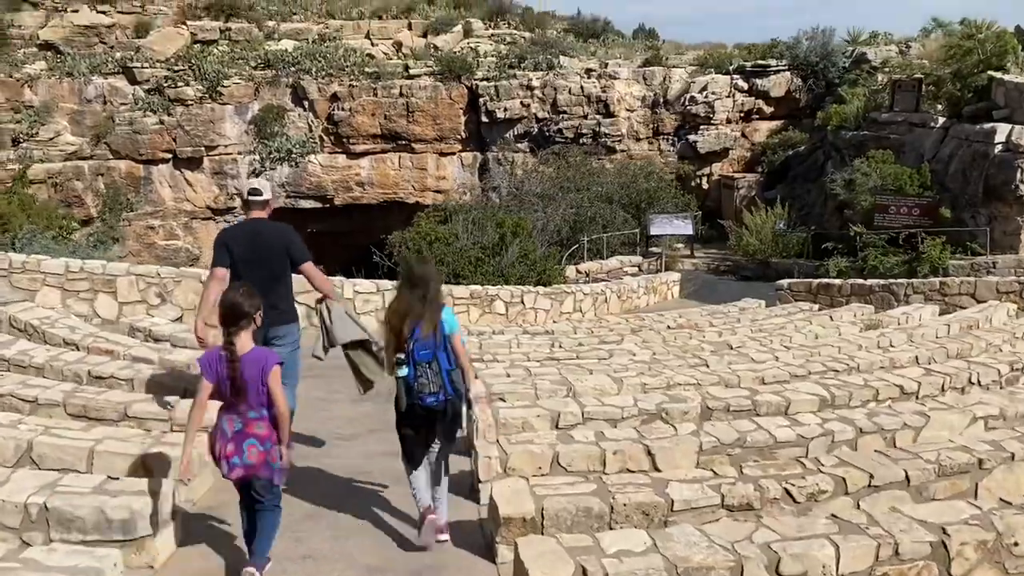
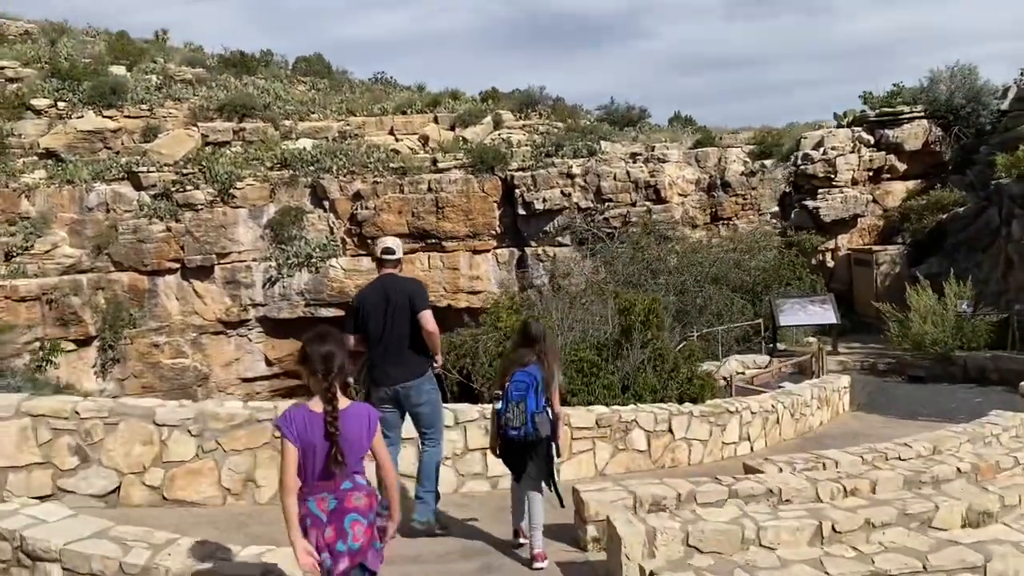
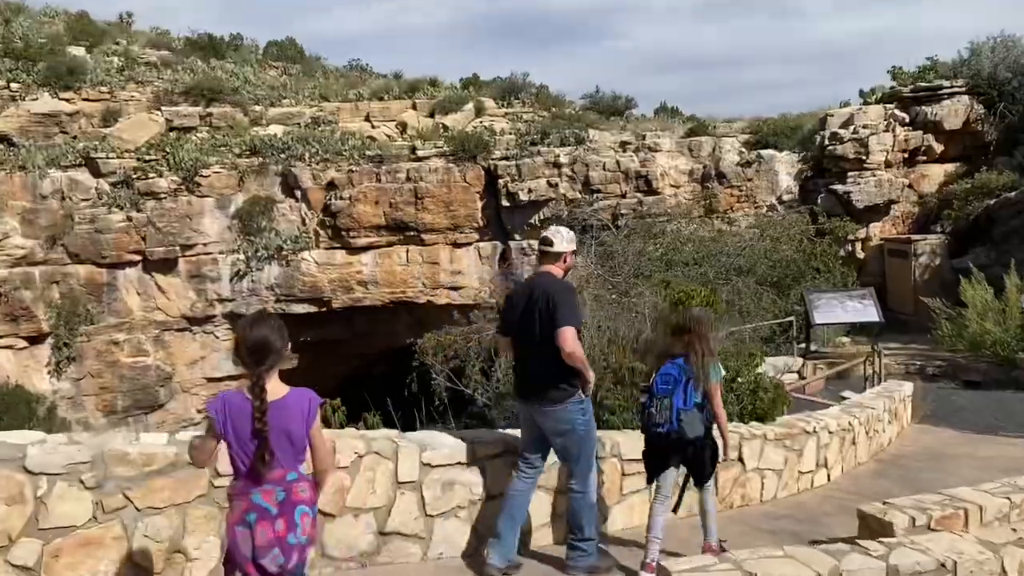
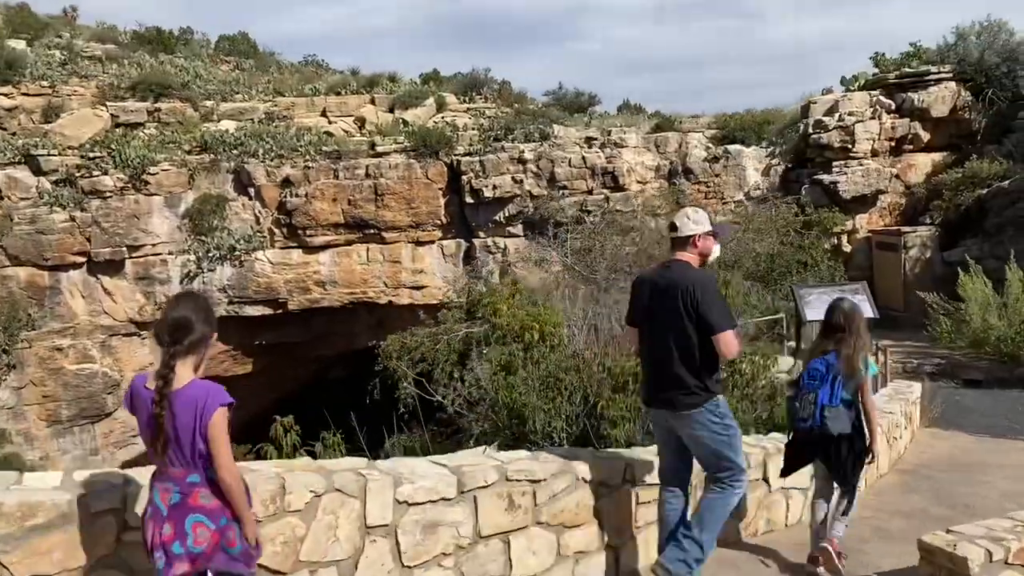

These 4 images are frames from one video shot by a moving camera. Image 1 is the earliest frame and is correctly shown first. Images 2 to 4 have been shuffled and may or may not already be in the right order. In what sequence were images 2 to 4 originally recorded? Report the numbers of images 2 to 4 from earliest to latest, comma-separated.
2, 3, 4
